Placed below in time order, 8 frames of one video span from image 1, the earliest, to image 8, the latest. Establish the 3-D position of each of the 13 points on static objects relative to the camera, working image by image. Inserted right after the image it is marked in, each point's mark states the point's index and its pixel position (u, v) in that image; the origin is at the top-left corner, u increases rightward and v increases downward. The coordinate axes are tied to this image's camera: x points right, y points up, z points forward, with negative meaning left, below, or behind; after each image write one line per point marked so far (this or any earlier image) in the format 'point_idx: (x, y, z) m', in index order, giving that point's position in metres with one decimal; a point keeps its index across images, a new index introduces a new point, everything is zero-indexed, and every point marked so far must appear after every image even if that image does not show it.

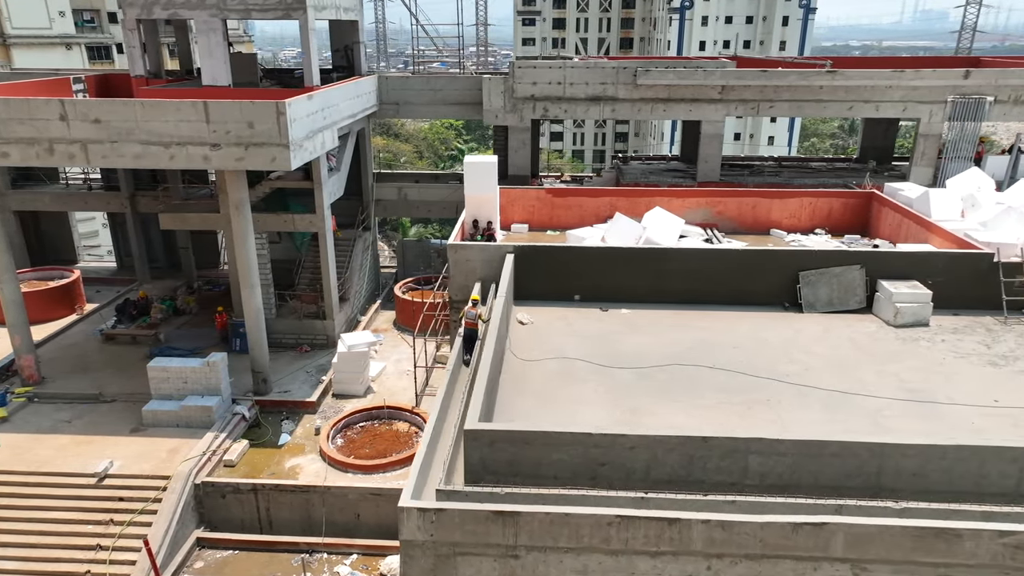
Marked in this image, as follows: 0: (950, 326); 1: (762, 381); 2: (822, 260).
0: (+11.2, -1.0, +13.4) m
1: (+5.4, -2.0, +11.4) m
2: (+8.3, +0.8, +14.1) m
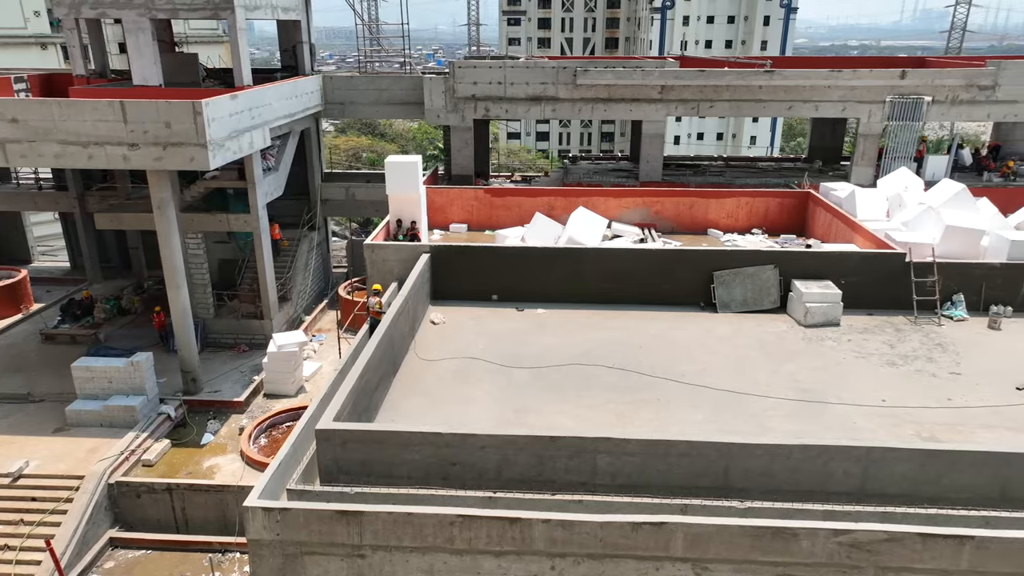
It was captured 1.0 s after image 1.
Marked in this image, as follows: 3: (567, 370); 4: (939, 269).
0: (+8.9, -1.0, +13.5) m
1: (+3.1, -2.0, +11.4) m
2: (+6.0, +0.8, +14.1) m
3: (+1.2, -1.8, +11.8) m
4: (+11.2, +0.5, +13.7) m
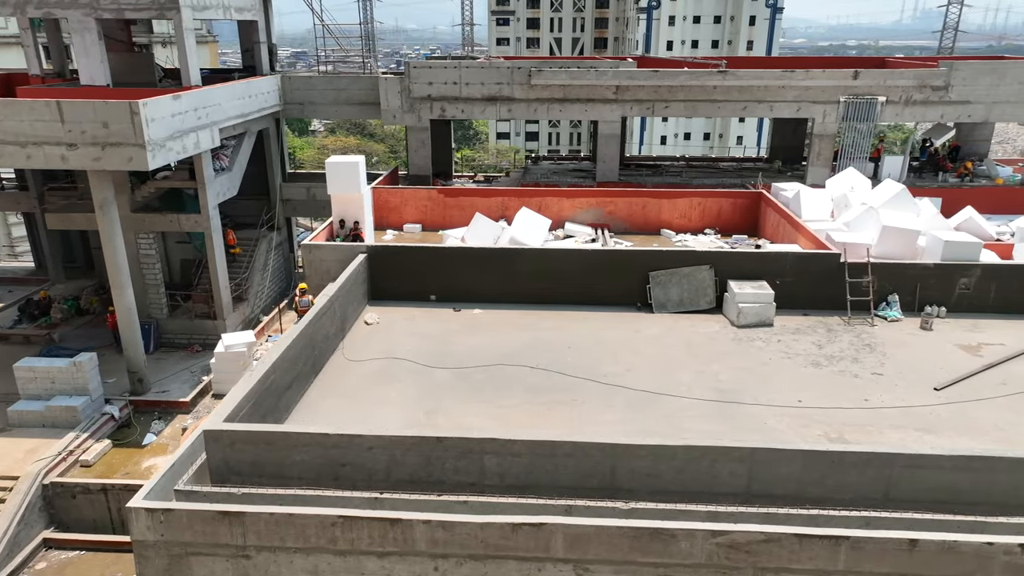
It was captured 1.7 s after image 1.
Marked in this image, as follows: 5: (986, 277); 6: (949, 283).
0: (+7.2, -1.0, +13.5) m
1: (+1.4, -2.0, +11.4) m
2: (+4.3, +0.8, +14.1) m
3: (-0.5, -1.9, +11.8) m
4: (+9.5, +0.5, +13.7) m
5: (+12.5, +0.3, +13.8) m
6: (+11.6, +0.1, +13.8) m
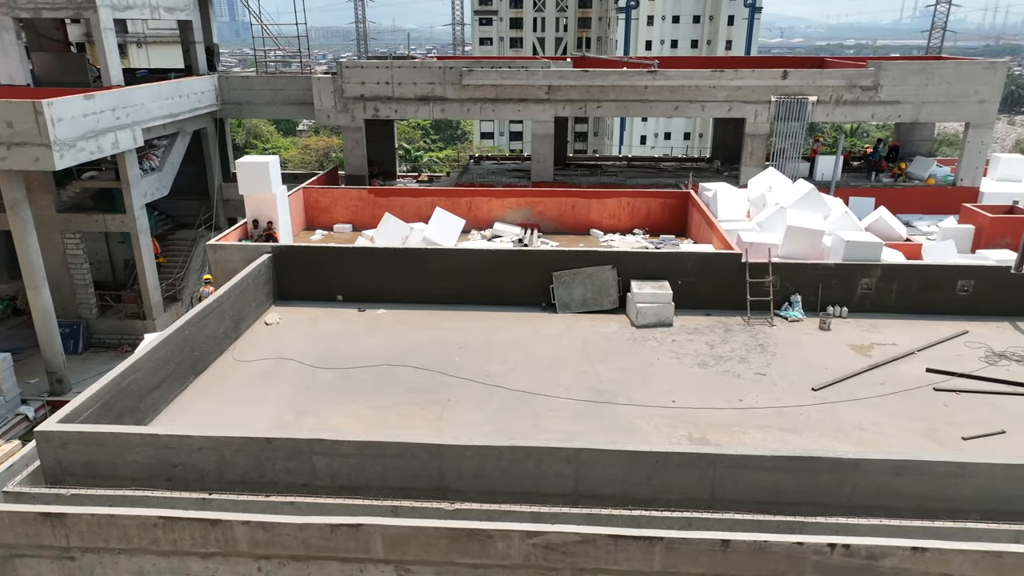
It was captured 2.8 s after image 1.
0: (+4.6, -1.0, +13.5) m
1: (-1.2, -2.0, +11.4) m
2: (+1.7, +0.7, +14.1) m
3: (-3.1, -1.9, +11.8) m
4: (+6.9, +0.5, +13.7) m
5: (+9.9, +0.3, +13.8) m
6: (+9.0, +0.1, +13.8) m
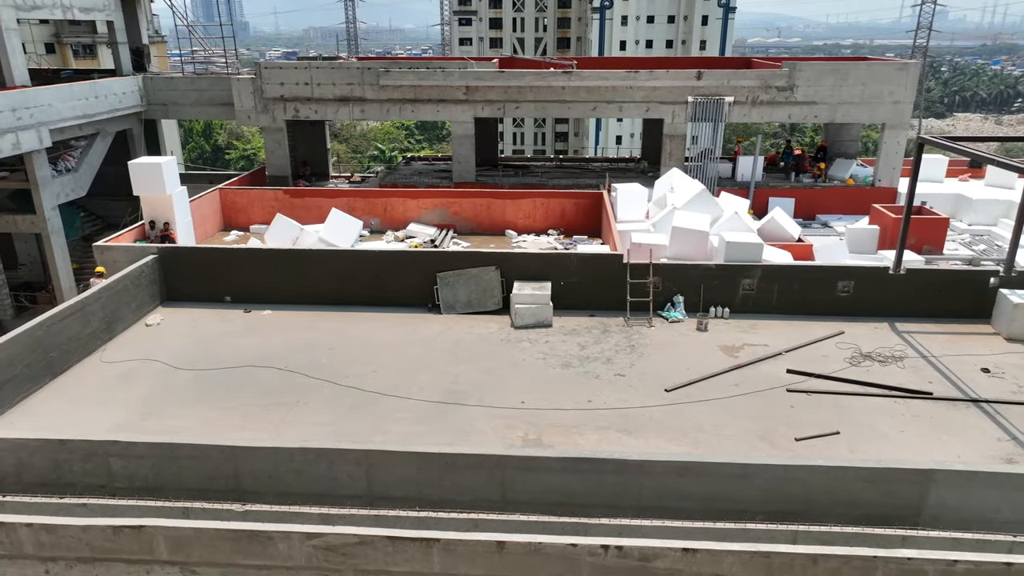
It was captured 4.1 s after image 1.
0: (+1.5, -1.0, +13.5) m
1: (-4.3, -2.1, +11.4) m
2: (-1.4, +0.7, +14.1) m
3: (-6.2, -1.9, +11.8) m
4: (+3.8, +0.5, +13.7) m
5: (+6.8, +0.3, +13.8) m
6: (+5.8, +0.1, +13.8) m
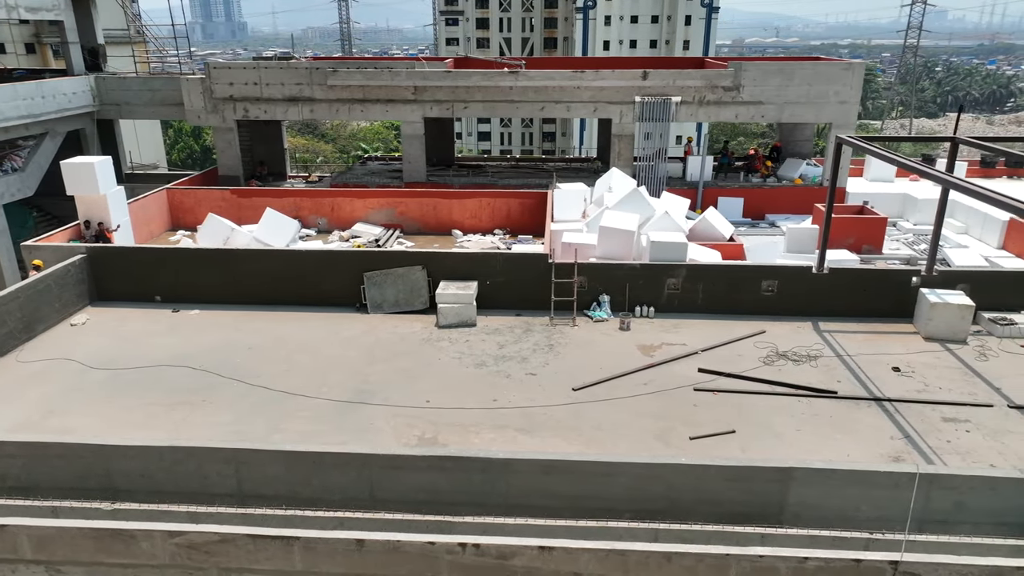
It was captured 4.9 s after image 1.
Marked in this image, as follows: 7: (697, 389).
0: (-0.5, -1.0, +13.5) m
1: (-6.3, -2.1, +11.4) m
2: (-3.4, +0.7, +14.1) m
3: (-8.2, -1.9, +11.8) m
4: (+1.8, +0.5, +13.8) m
5: (+4.8, +0.3, +13.8) m
6: (+3.9, +0.1, +13.8) m
7: (+3.9, -2.2, +11.2) m
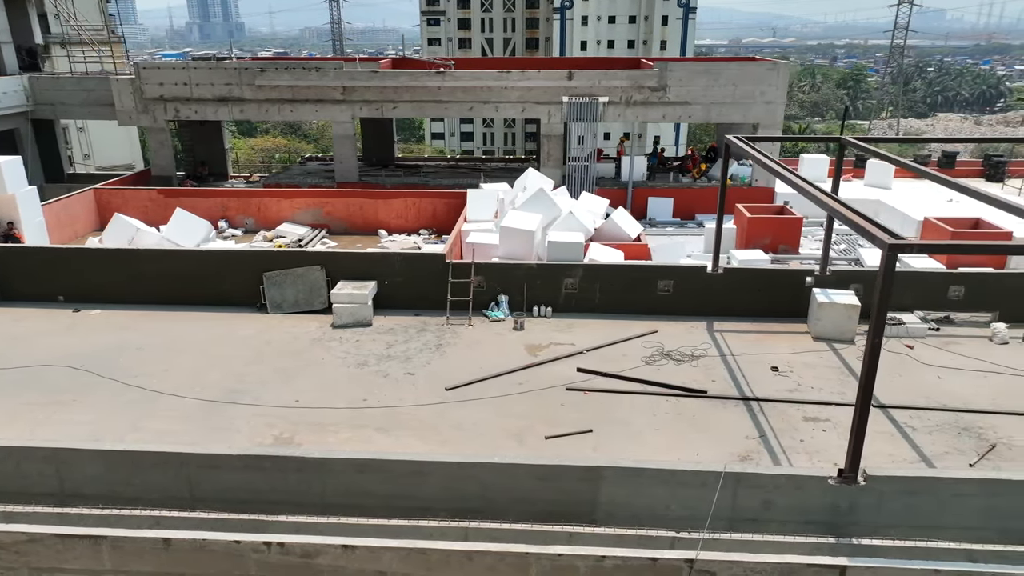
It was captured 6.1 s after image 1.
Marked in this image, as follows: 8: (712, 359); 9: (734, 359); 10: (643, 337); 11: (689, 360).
0: (-3.2, -1.0, +13.5) m
1: (-9.0, -2.1, +11.4) m
2: (-6.2, +0.7, +14.1) m
3: (-10.9, -1.9, +11.8) m
4: (-1.0, +0.5, +13.8) m
5: (+2.1, +0.3, +13.9) m
6: (+1.1, +0.1, +13.9) m
7: (+1.2, -2.2, +11.2) m
8: (+4.7, -1.7, +12.2) m
9: (+5.2, -1.7, +12.2) m
10: (+3.2, -1.2, +13.0) m
11: (+4.1, -1.7, +12.2) m
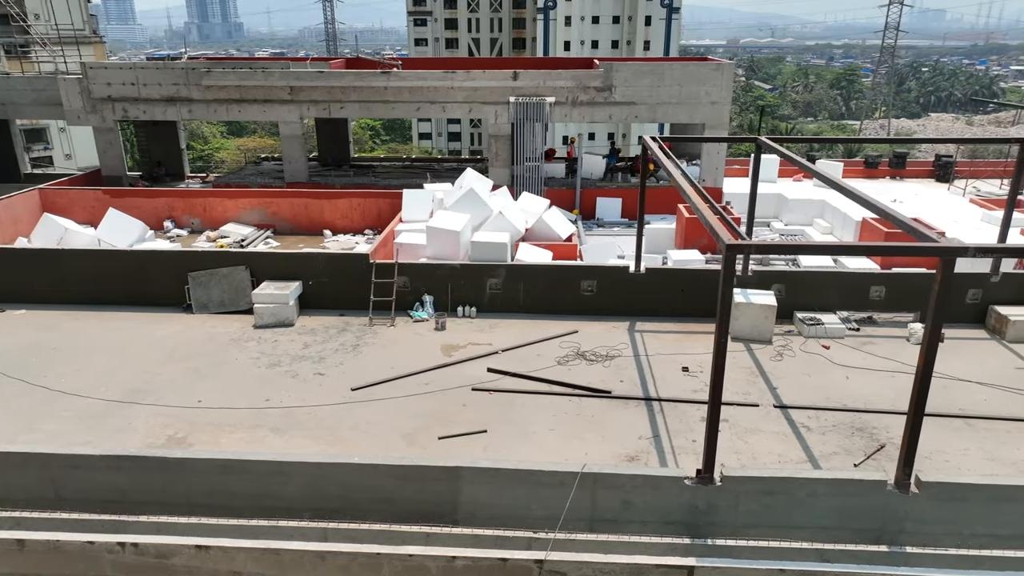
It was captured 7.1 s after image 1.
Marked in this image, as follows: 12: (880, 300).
0: (-5.3, -1.0, +13.5) m
1: (-11.1, -2.1, +11.4) m
2: (-8.2, +0.7, +14.1) m
3: (-13.0, -1.9, +11.8) m
4: (-3.0, +0.5, +13.8) m
5: (0.0, +0.3, +13.9) m
6: (-0.9, +0.1, +13.9) m
7: (-0.8, -2.2, +11.2) m
8: (+2.7, -1.7, +12.2) m
9: (+3.2, -1.7, +12.2) m
10: (+1.2, -1.2, +13.0) m
11: (+2.1, -1.7, +12.2) m
12: (+9.5, -0.3, +13.5) m
